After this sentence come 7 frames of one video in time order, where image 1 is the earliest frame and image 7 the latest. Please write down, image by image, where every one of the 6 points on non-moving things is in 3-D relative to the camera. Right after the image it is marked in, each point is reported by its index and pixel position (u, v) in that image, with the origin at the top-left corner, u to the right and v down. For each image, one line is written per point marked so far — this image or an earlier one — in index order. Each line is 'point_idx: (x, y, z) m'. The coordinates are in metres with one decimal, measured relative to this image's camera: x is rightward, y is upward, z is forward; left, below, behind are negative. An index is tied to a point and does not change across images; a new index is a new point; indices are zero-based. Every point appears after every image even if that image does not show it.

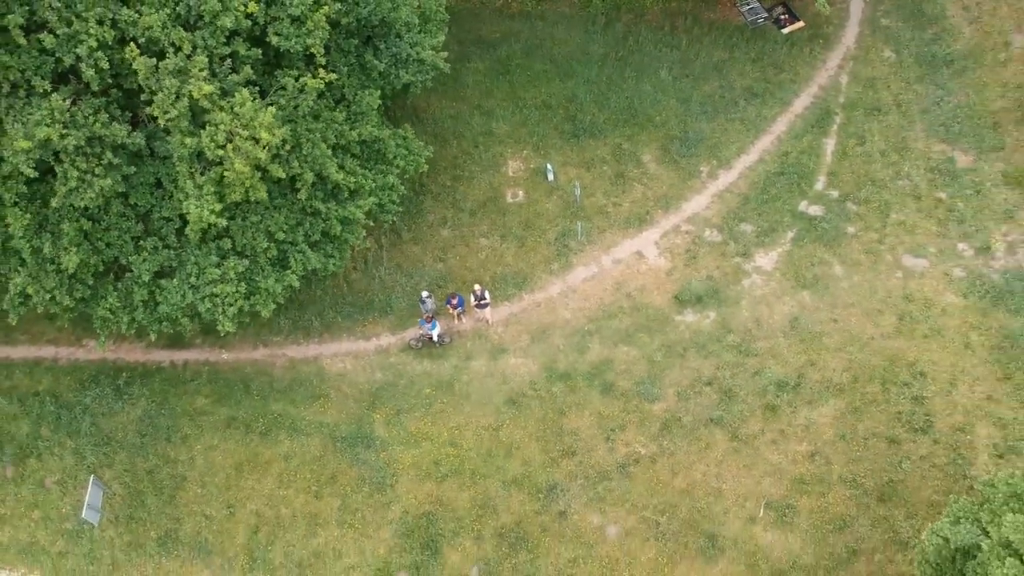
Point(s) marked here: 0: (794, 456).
0: (+5.5, -3.2, +19.3) m
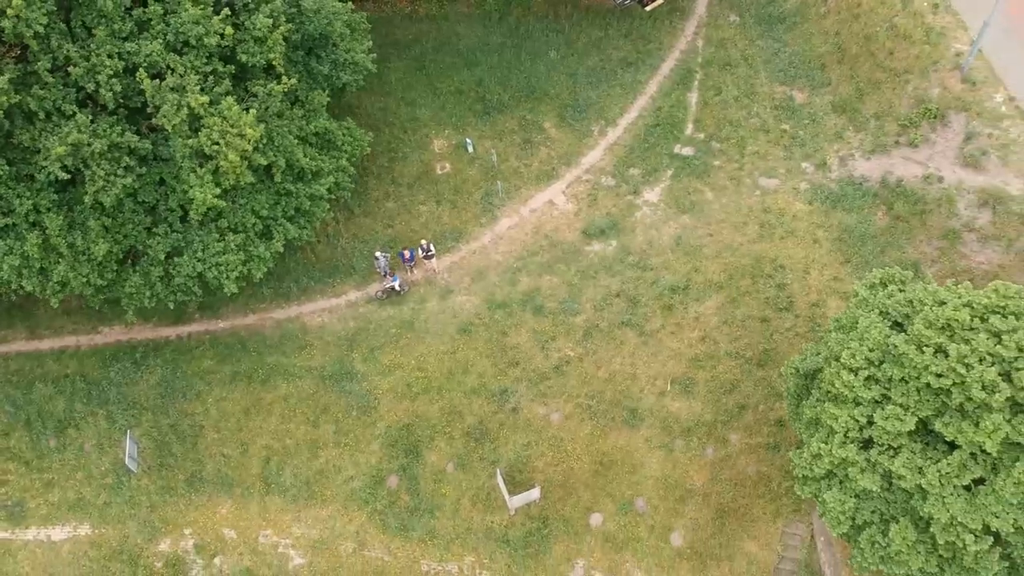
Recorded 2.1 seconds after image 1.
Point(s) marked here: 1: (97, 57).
0: (+4.4, -1.3, +24.4) m
1: (-8.0, +4.4, +19.1) m
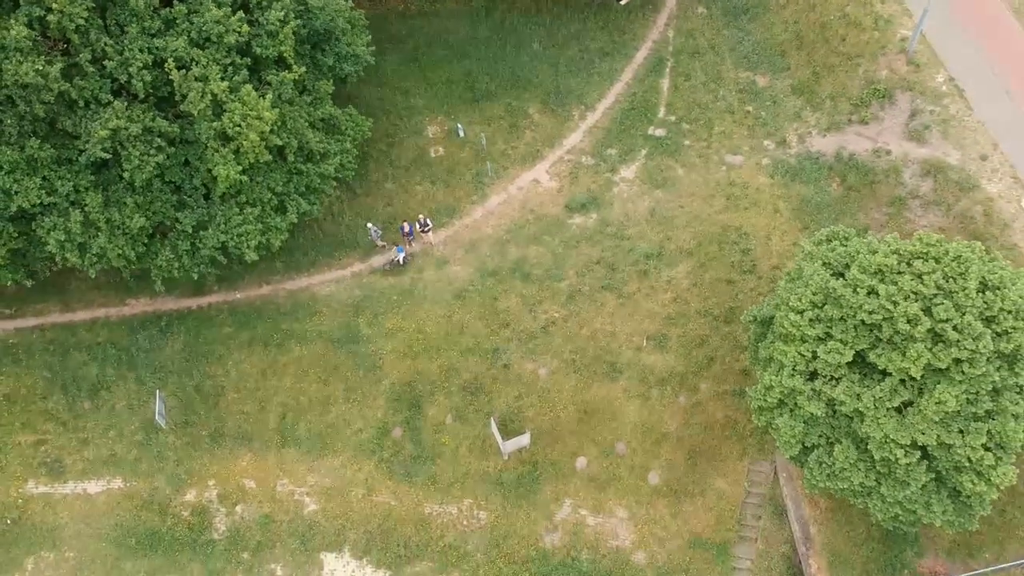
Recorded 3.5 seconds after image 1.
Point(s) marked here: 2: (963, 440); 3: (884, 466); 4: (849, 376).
0: (+4.1, -0.4, +27.0) m
1: (-8.3, +5.1, +21.6) m
2: (+8.5, -2.9, +18.6) m
3: (+7.3, -3.5, +19.4) m
4: (+6.7, -1.7, +19.6) m
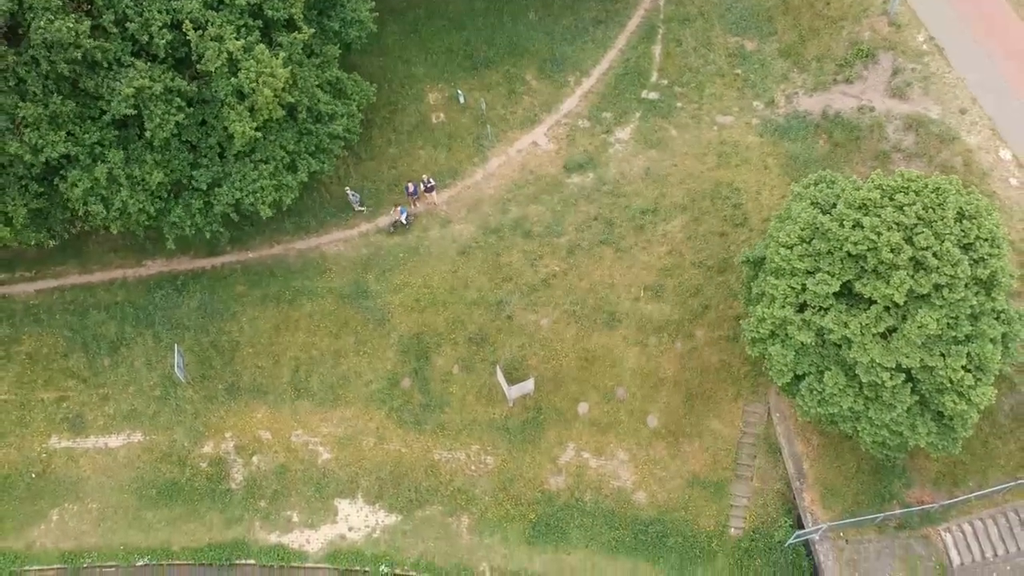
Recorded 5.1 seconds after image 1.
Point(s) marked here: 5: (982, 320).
0: (+4.2, +1.0, +28.1) m
1: (-8.3, +6.3, +22.6) m
2: (+8.6, -1.5, +19.8) m
3: (+7.5, -2.1, +20.5) m
4: (+6.8, -0.4, +20.8) m
5: (+9.4, -0.7, +19.9) m
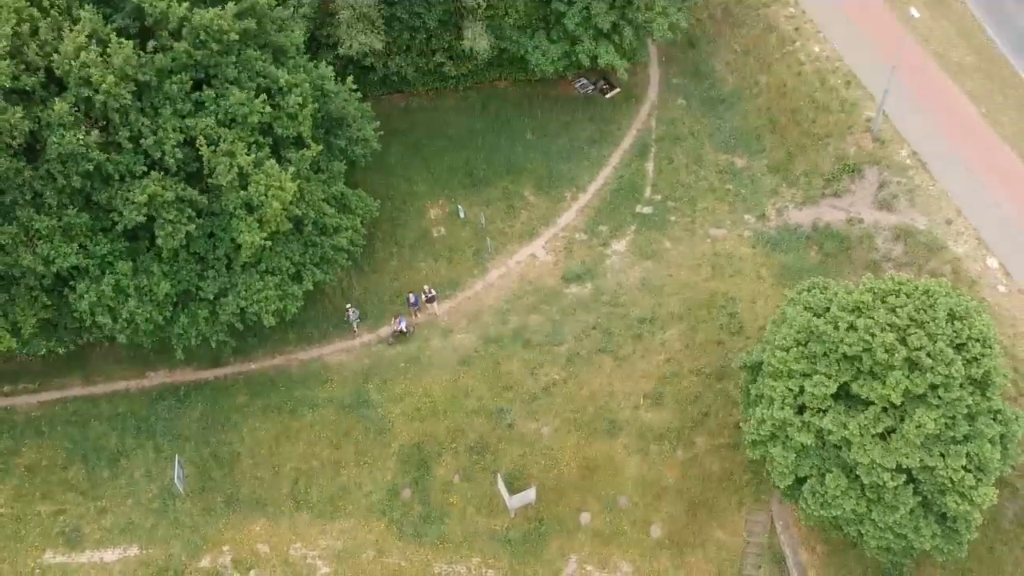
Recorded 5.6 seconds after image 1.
0: (+4.2, -2.1, +28.5) m
1: (-8.3, +3.7, +23.6) m
2: (+8.7, -3.5, +19.9) m
3: (+7.5, -4.2, +20.6) m
4: (+6.9, -2.5, +21.0) m
5: (+9.5, -2.7, +20.1) m
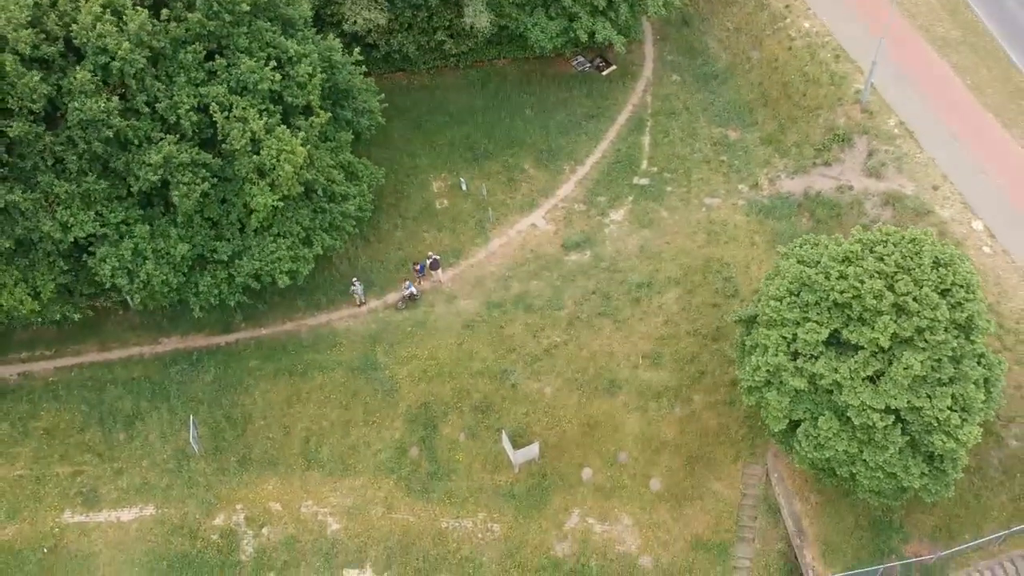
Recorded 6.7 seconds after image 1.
0: (+4.3, -1.1, +29.4) m
1: (-8.3, +4.7, +24.5) m
2: (+8.8, -2.4, +20.9) m
3: (+7.6, -3.1, +21.5) m
4: (+7.0, -1.4, +22.0) m
5: (+9.6, -1.6, +21.1) m
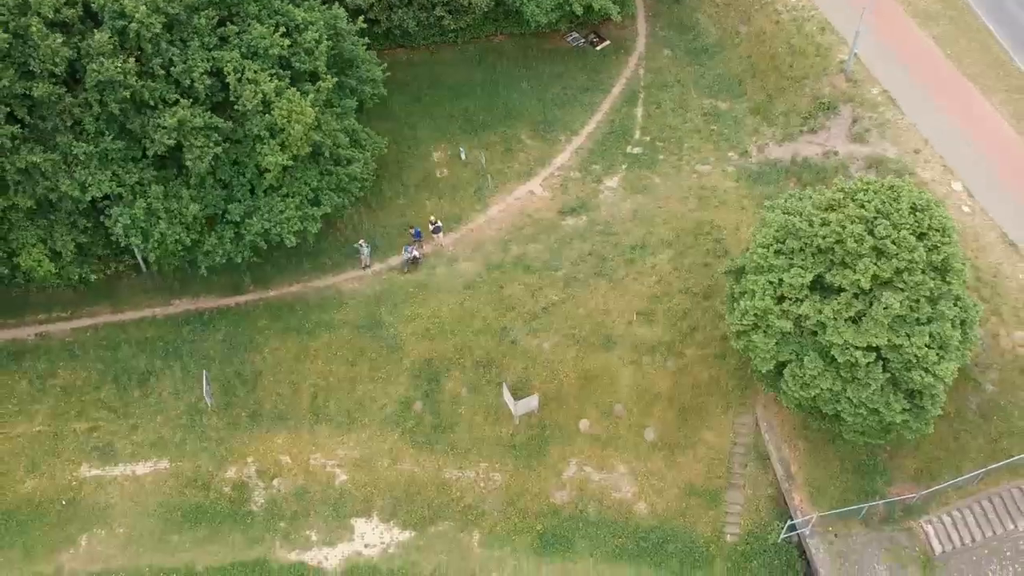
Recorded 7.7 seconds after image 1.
0: (+4.2, +0.1, +30.6) m
1: (-8.3, +5.8, +25.6) m
2: (+8.9, -1.1, +22.1) m
3: (+7.7, -1.9, +22.8) m
4: (+7.0, -0.2, +23.2) m
5: (+9.6, -0.3, +22.3) m
